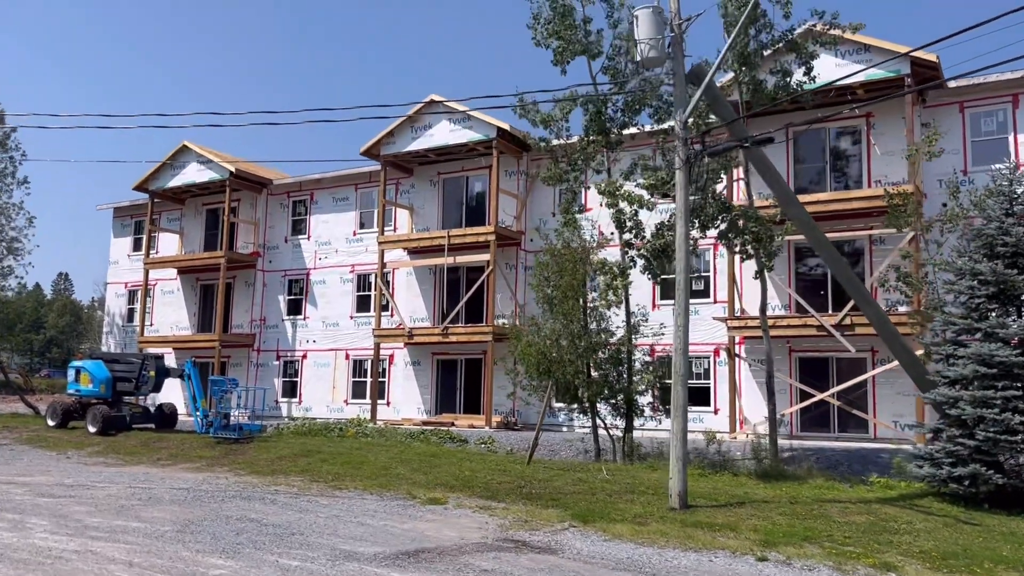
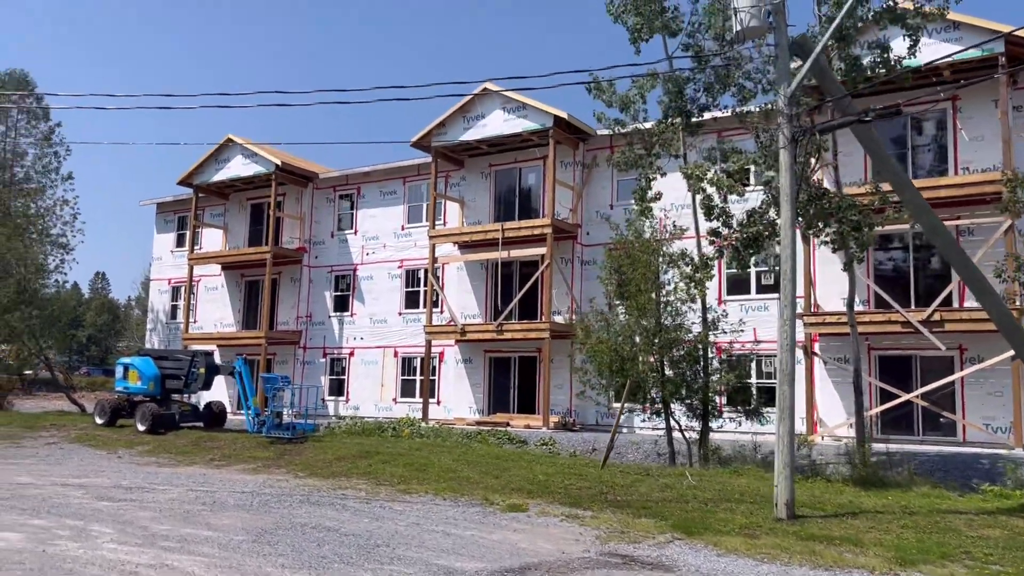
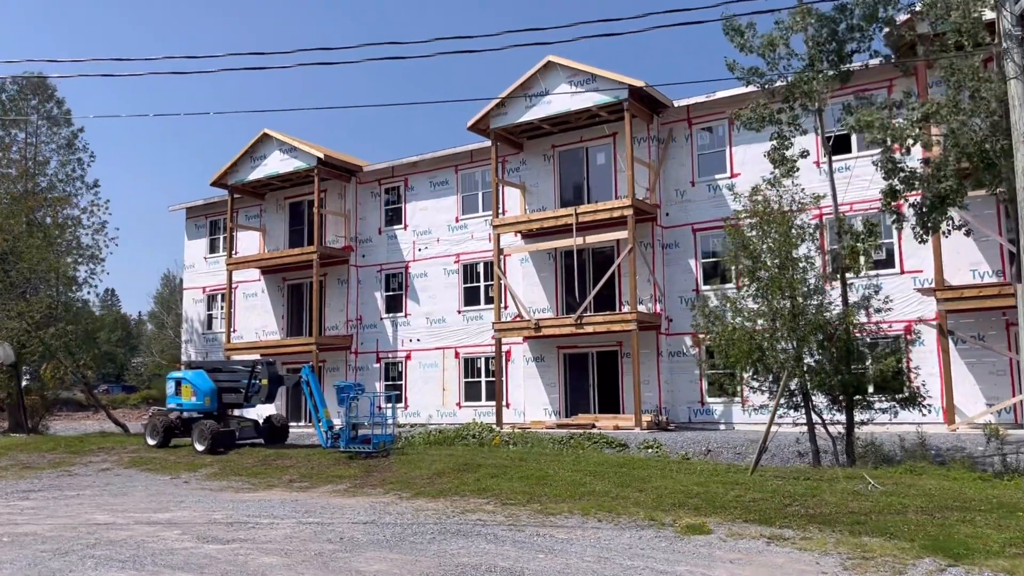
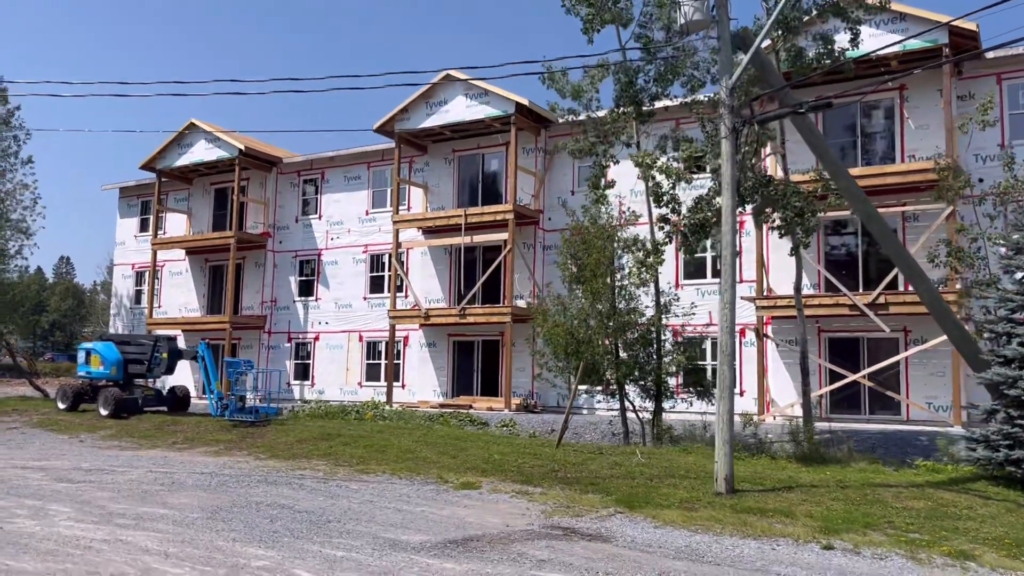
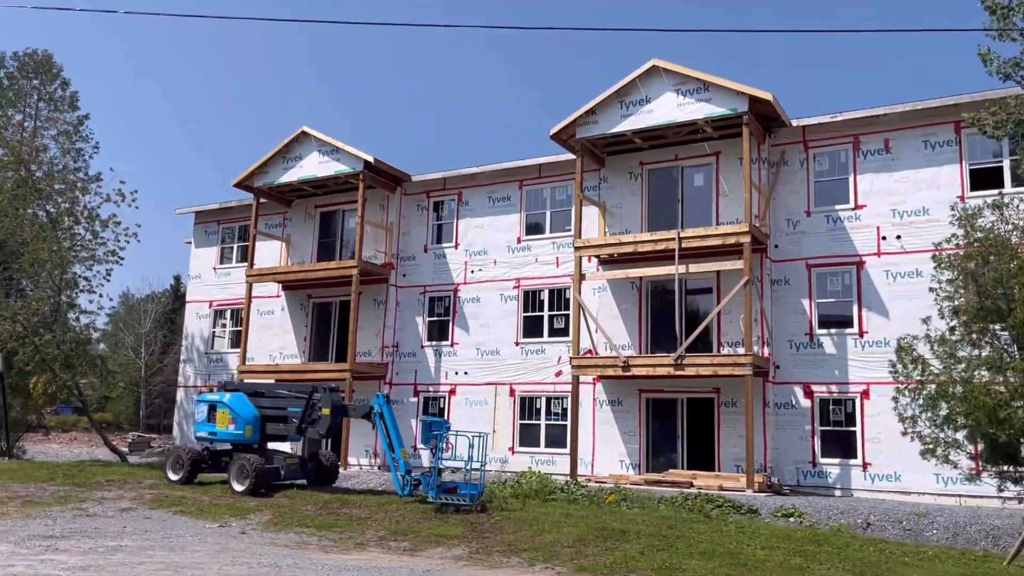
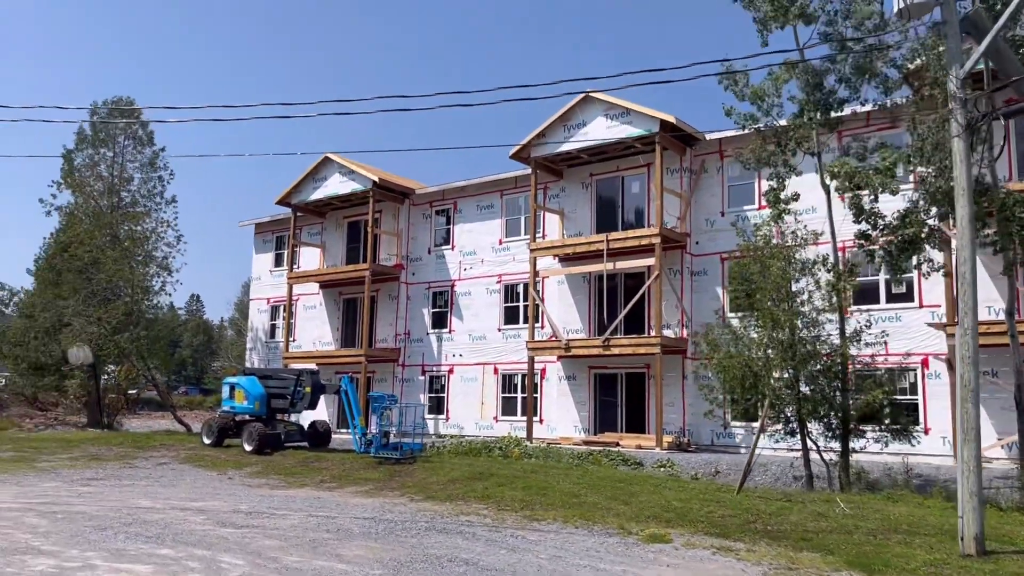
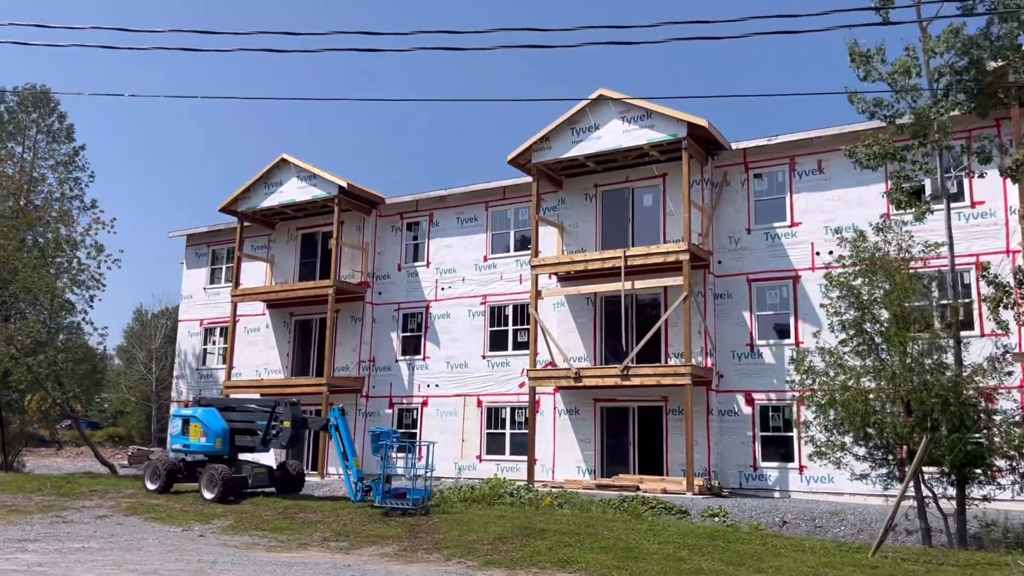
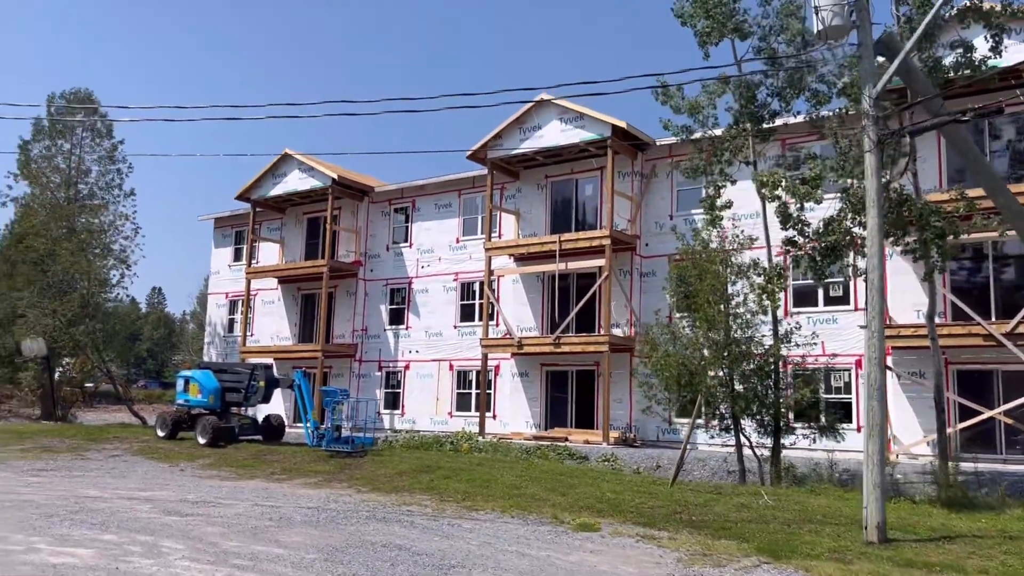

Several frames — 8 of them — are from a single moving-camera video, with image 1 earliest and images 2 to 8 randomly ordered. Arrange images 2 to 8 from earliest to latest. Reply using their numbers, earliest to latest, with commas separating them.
4, 2, 8, 6, 3, 7, 5
